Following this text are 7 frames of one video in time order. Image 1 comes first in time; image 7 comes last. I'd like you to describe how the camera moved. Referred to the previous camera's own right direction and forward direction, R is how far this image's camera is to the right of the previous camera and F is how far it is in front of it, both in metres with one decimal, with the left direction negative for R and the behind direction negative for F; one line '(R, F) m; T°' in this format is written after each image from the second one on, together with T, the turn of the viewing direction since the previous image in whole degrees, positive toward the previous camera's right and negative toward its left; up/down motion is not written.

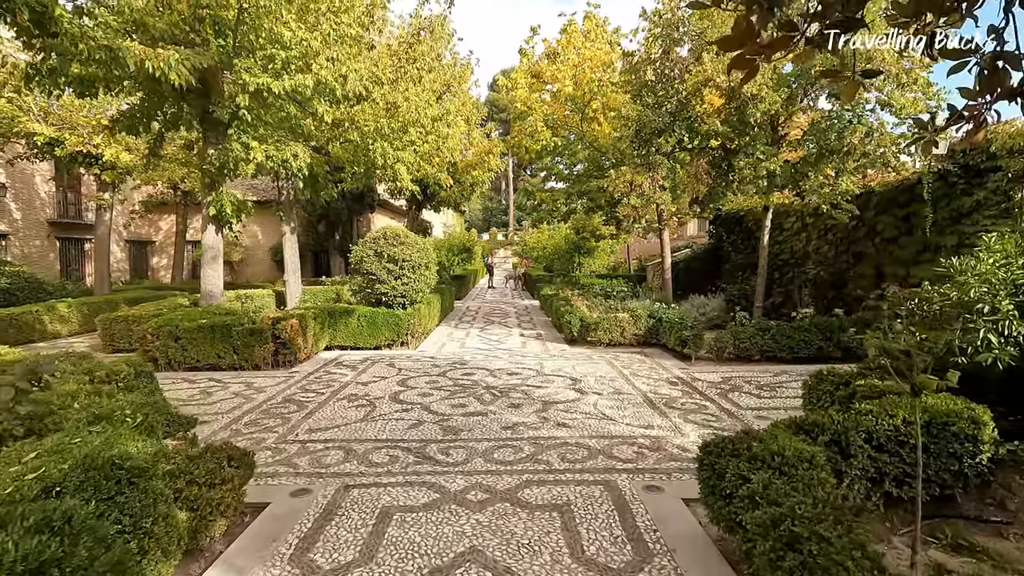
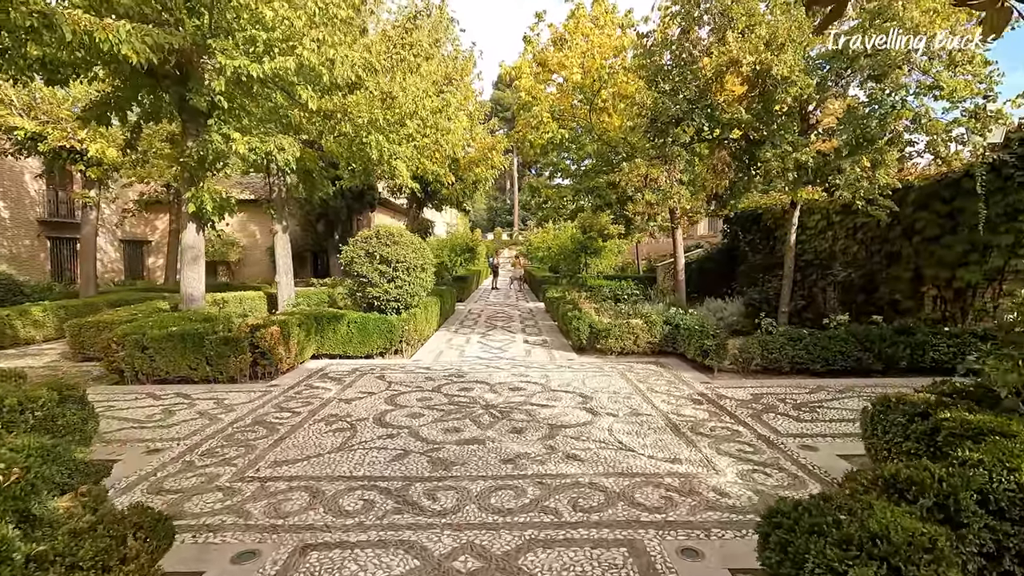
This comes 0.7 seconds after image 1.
(0.0, +0.7) m; -1°
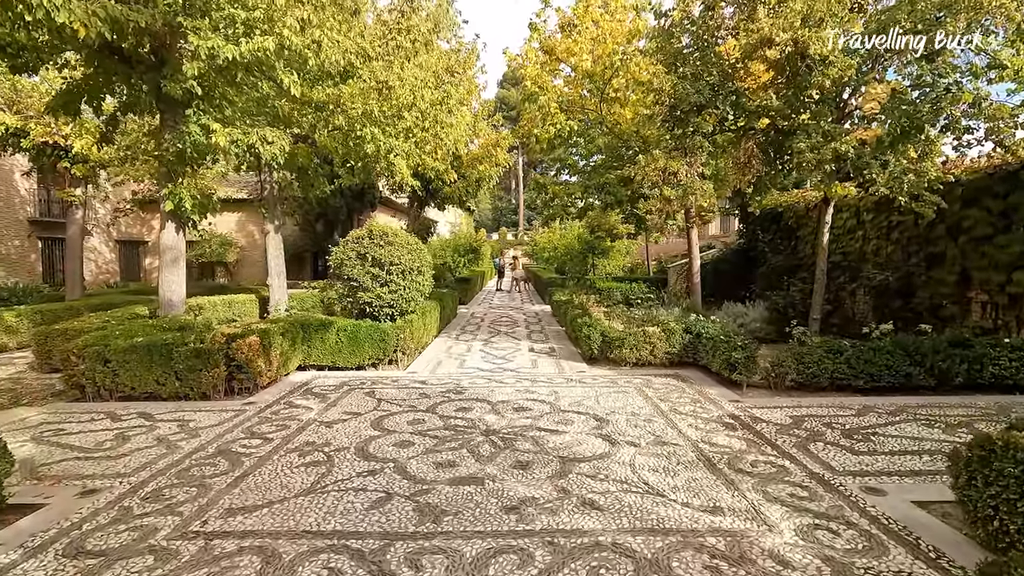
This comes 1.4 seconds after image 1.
(0.0, +0.7) m; -1°
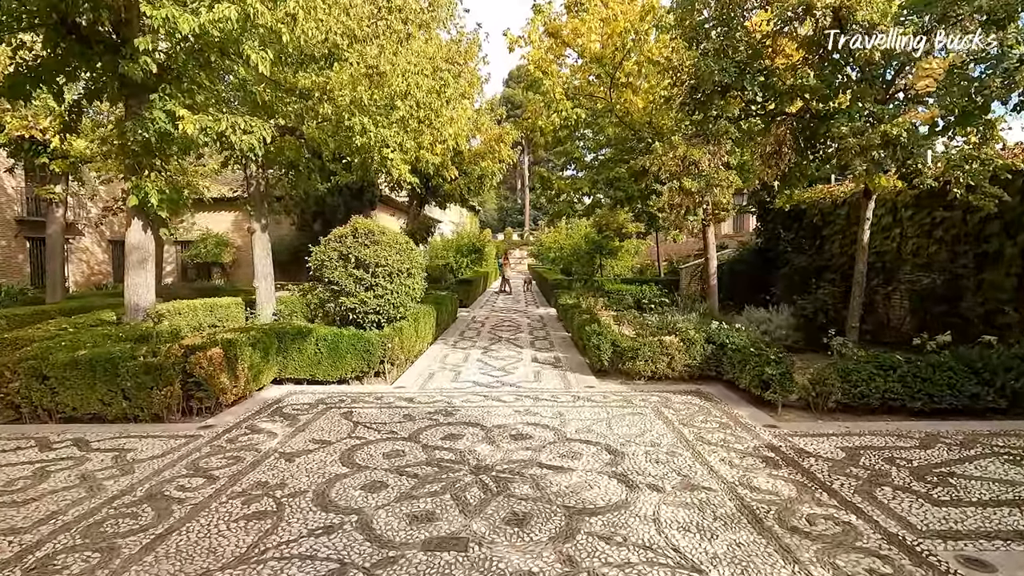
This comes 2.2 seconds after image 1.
(+0.1, +0.7) m; -1°
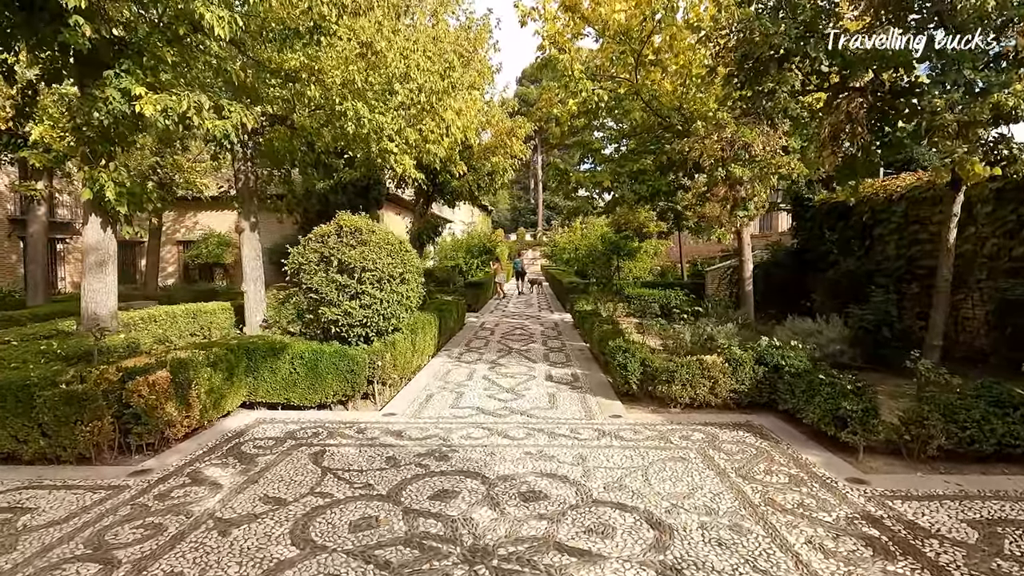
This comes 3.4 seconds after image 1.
(0.0, +1.0) m; -1°
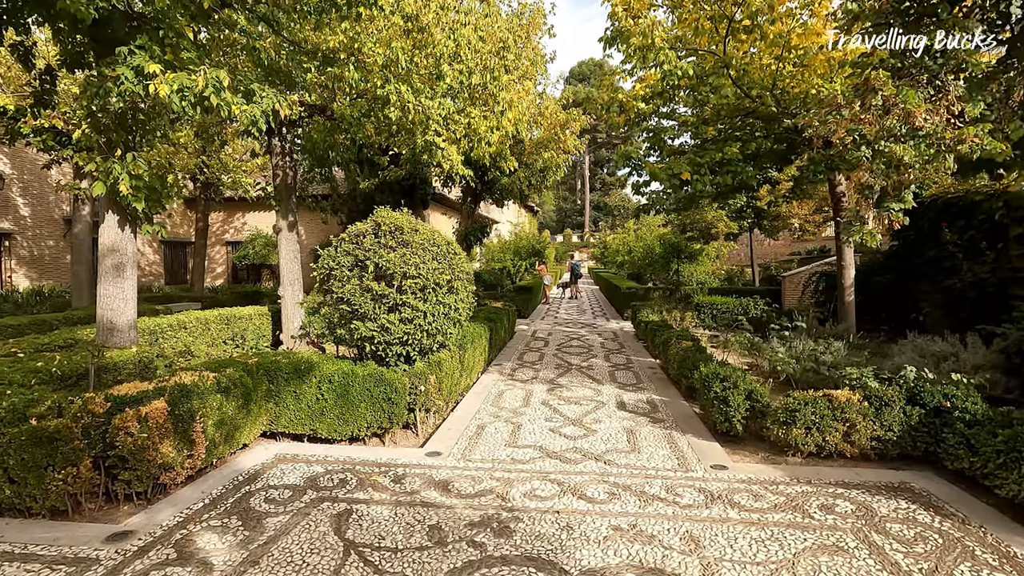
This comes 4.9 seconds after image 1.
(-0.2, +1.0) m; -5°
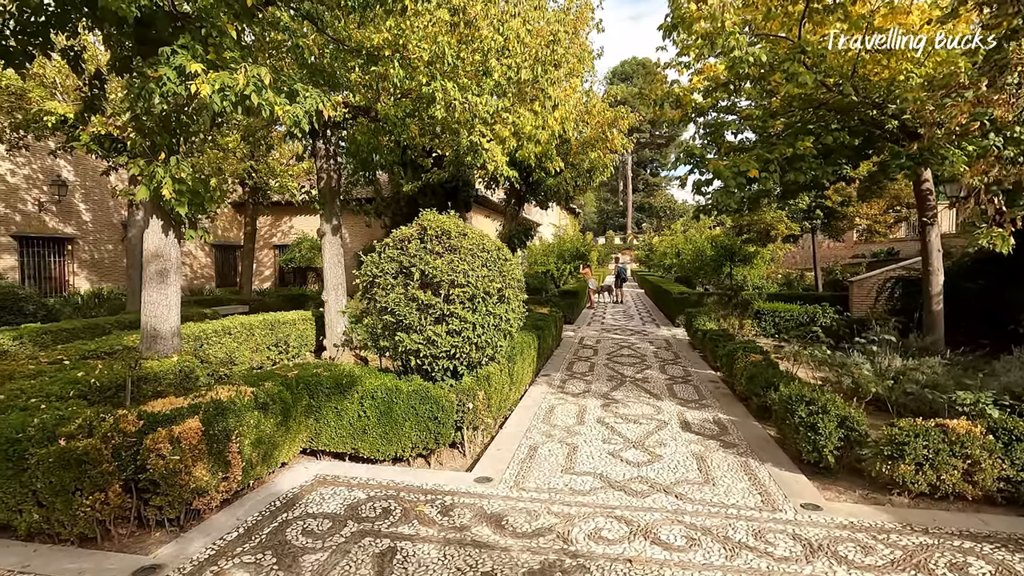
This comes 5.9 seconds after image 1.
(-0.1, +0.4) m; -4°
